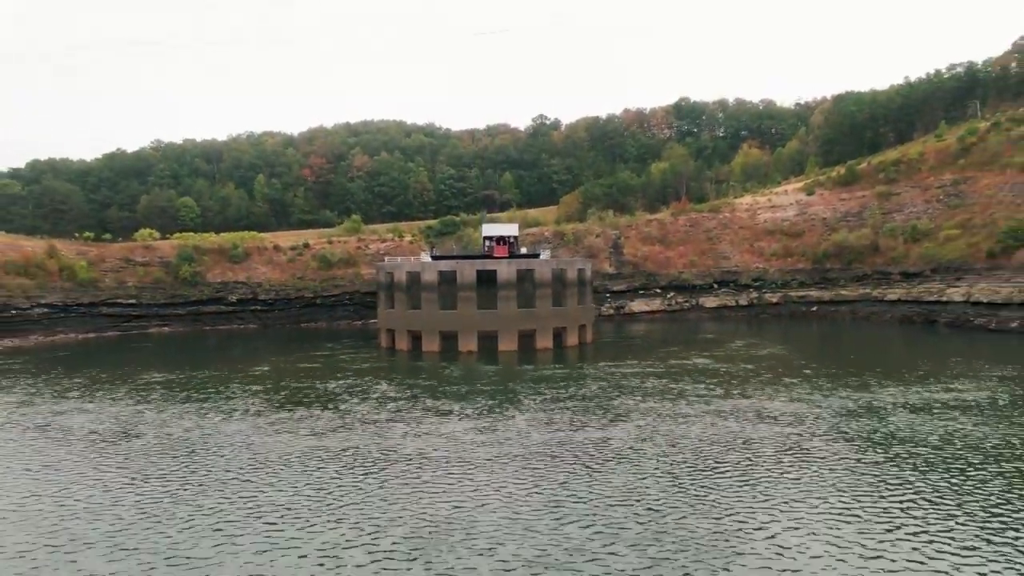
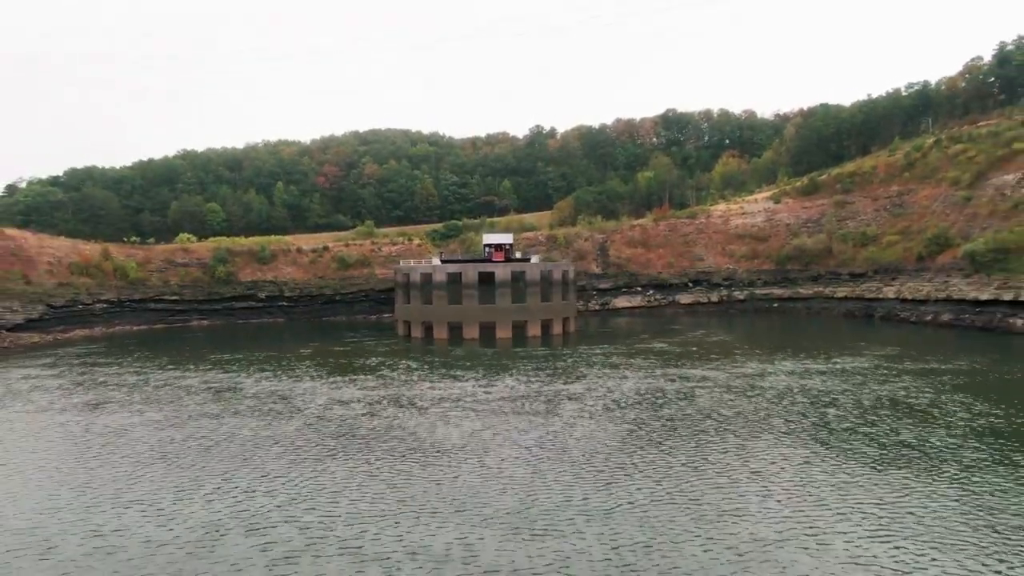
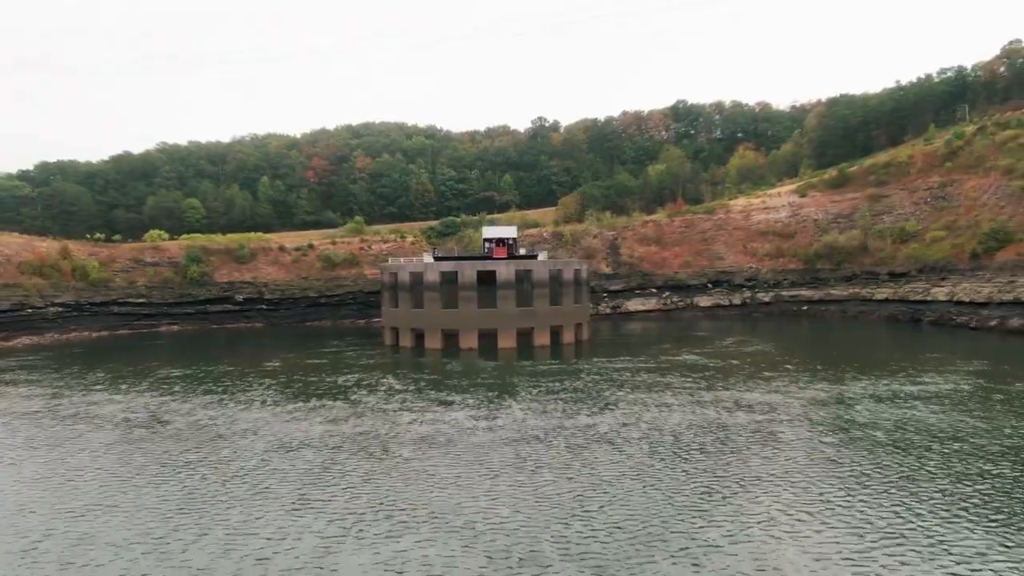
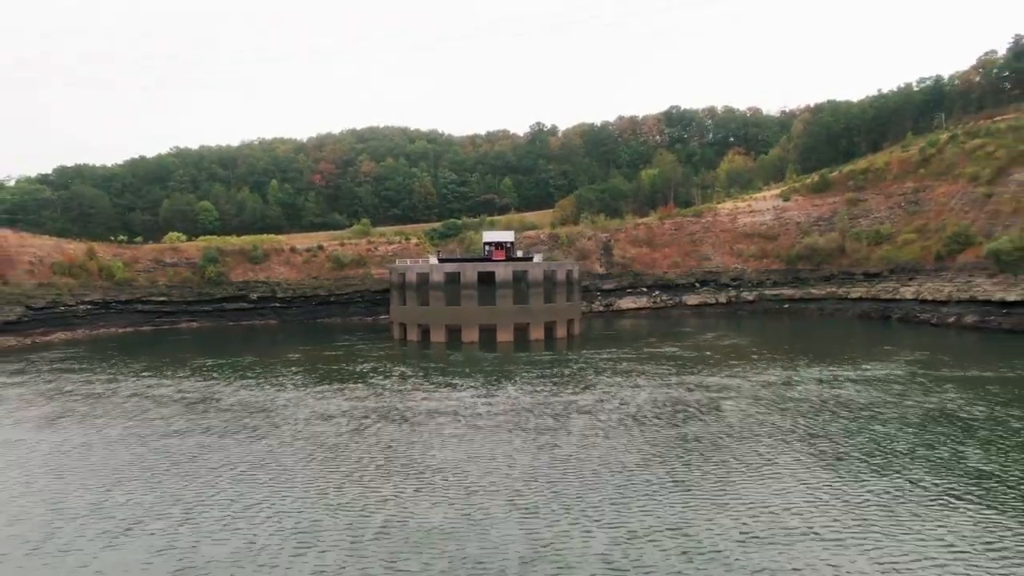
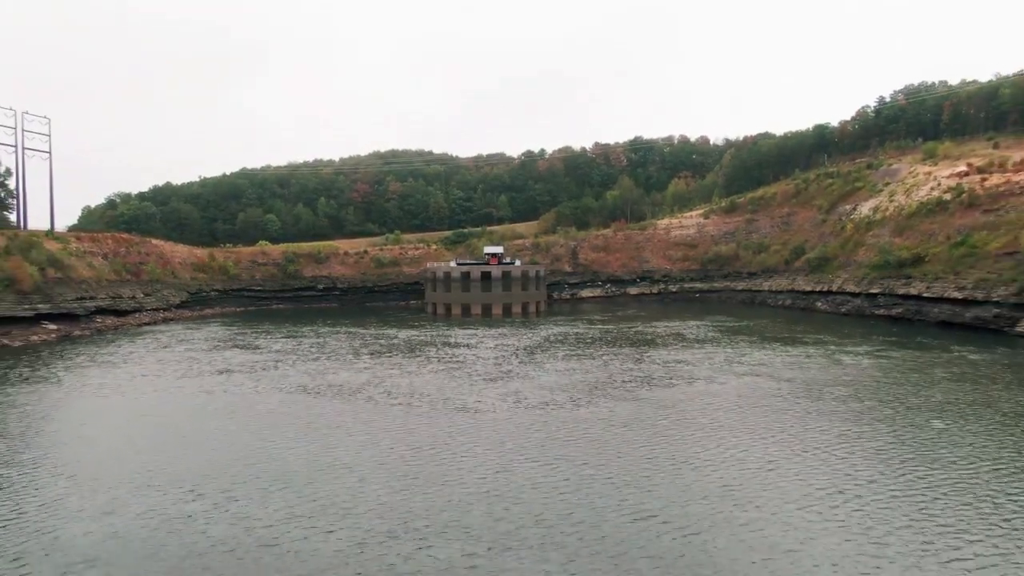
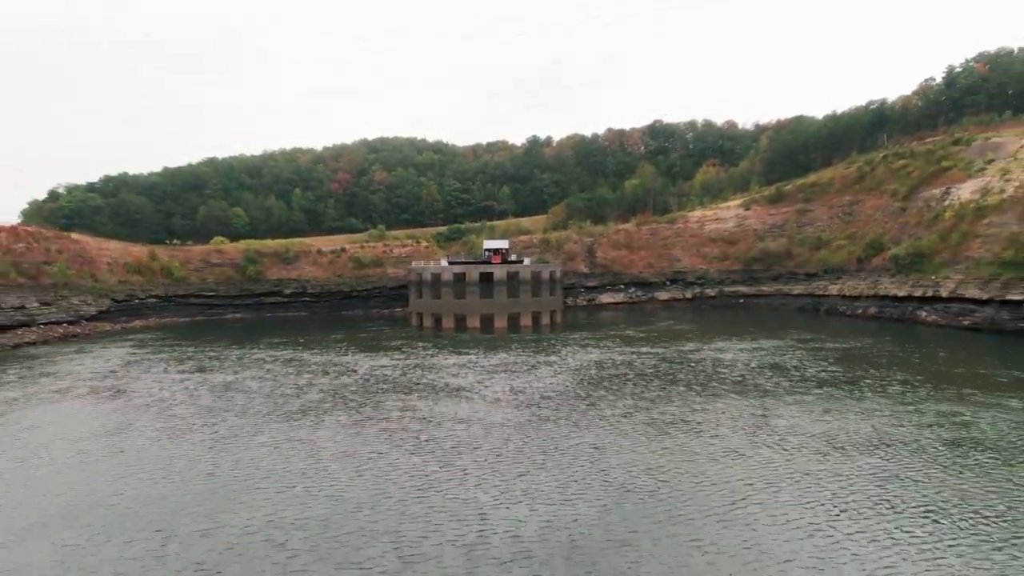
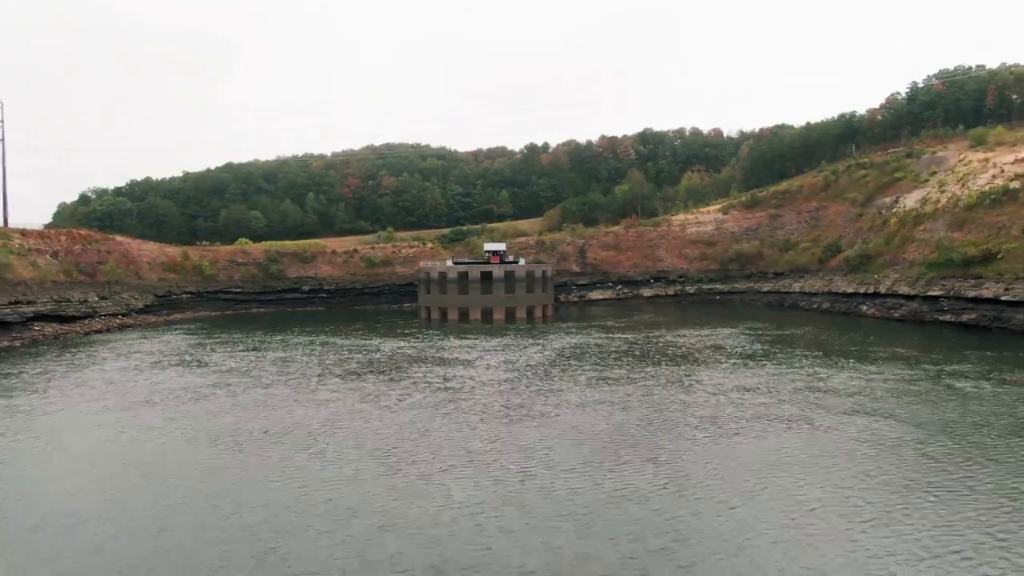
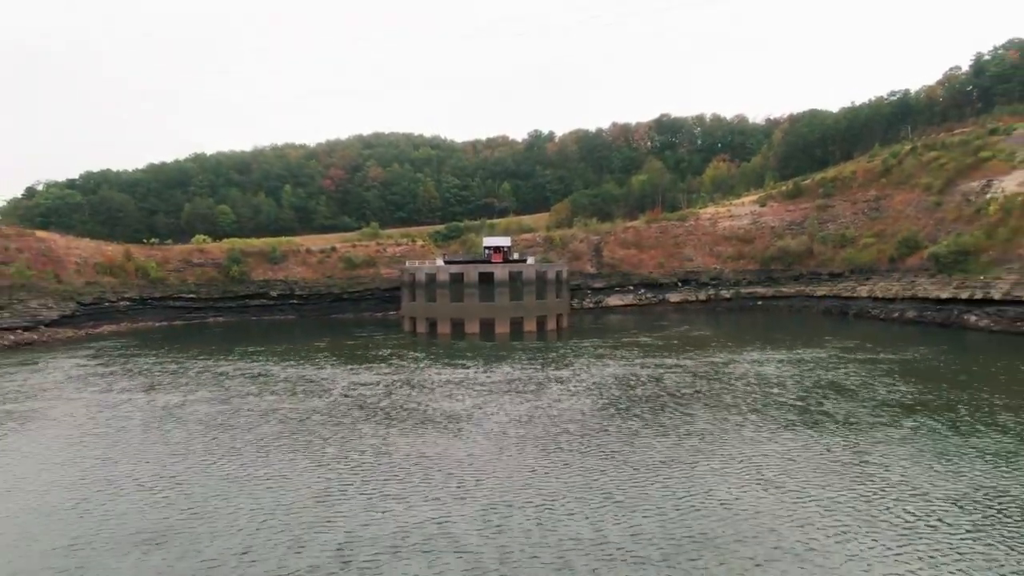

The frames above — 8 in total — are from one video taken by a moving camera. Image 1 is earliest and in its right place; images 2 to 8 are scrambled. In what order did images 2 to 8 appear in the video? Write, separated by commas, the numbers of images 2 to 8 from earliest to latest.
3, 4, 2, 8, 6, 7, 5
